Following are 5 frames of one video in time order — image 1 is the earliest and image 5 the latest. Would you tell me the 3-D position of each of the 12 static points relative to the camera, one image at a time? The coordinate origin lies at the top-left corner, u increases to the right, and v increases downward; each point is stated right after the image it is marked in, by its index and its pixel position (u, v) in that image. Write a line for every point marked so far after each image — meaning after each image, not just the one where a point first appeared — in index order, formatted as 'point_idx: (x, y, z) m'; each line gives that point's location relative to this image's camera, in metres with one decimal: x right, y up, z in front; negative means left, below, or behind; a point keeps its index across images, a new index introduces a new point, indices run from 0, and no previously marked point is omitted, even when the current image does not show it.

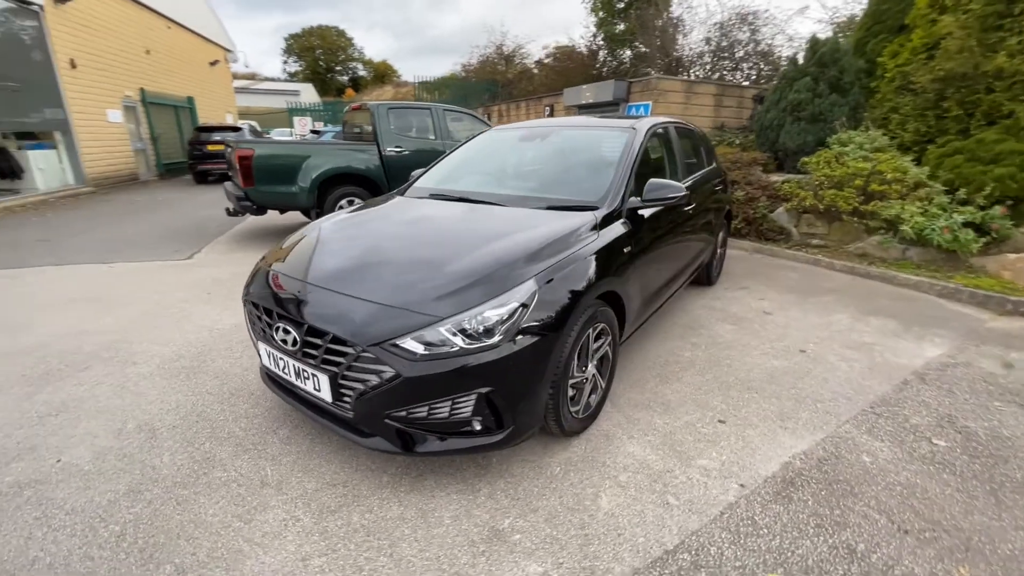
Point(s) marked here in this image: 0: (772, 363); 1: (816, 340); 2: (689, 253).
0: (+2.2, -0.6, +3.7) m
1: (+2.8, -0.5, +4.0) m
2: (+1.9, +0.4, +4.5) m
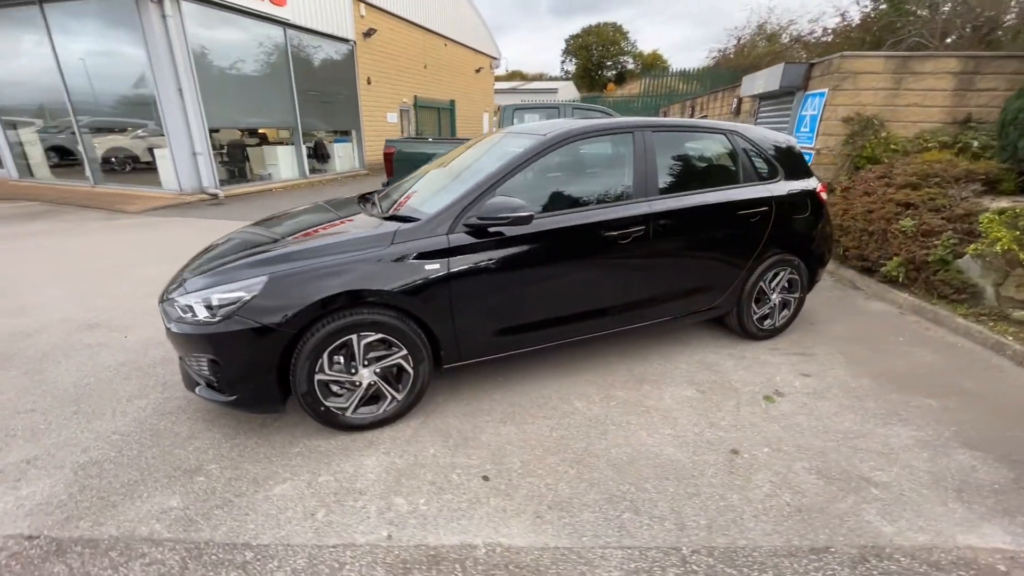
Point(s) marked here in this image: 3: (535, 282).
0: (+1.0, -1.0, +2.8) m
1: (+1.7, -1.0, +2.8) m
2: (+1.3, 0.0, +3.6) m
3: (+0.1, 0.0, +3.1) m
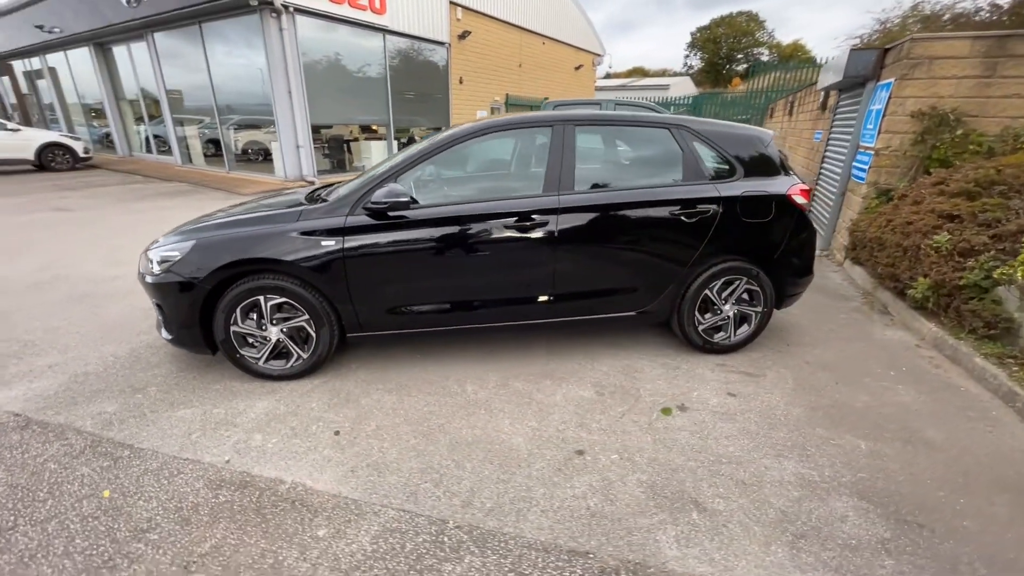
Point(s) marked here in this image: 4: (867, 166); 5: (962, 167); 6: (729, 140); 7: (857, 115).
0: (0.0, -1.0, +2.8) m
1: (+0.7, -1.0, +2.6) m
2: (+0.6, 0.0, +3.5) m
3: (-0.6, +0.2, +3.3) m
4: (+4.7, +1.6, +5.8) m
5: (+4.8, +1.3, +4.6) m
6: (+1.8, +1.2, +3.6) m
7: (+5.1, +2.6, +6.4) m
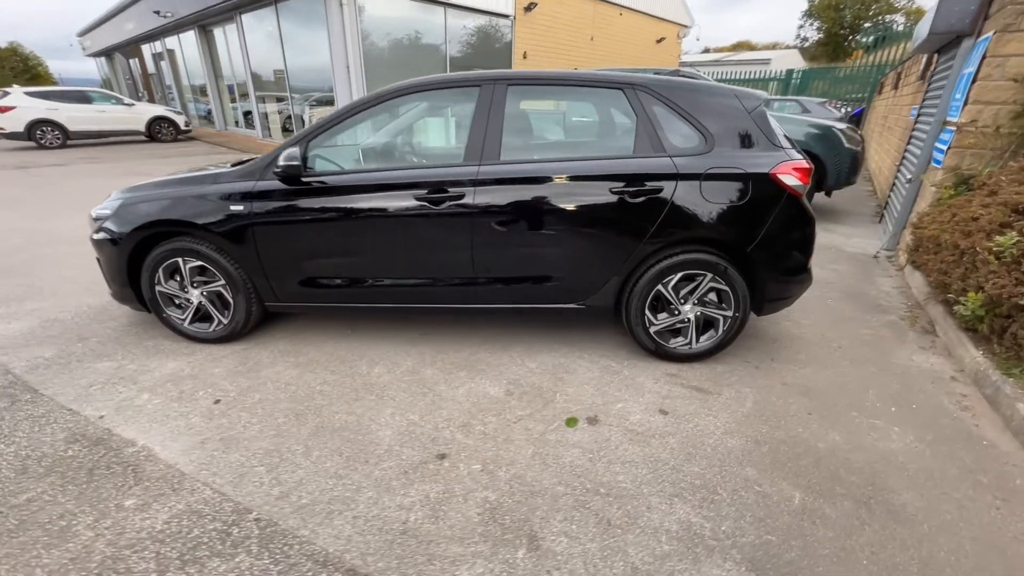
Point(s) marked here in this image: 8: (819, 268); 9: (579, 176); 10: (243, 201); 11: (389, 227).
0: (-0.8, -0.8, +2.6) m
1: (-0.1, -1.0, +2.3) m
2: (+0.1, +0.1, +3.1) m
3: (-1.2, +0.4, +3.1) m
4: (+4.6, +1.5, +4.6) m
5: (+4.4, +1.1, +3.4) m
6: (+1.3, +1.3, +3.0) m
7: (+5.1, +2.4, +5.1) m
8: (+3.4, +0.2, +4.9) m
9: (+0.5, +0.7, +2.9) m
10: (-1.9, +0.6, +3.1) m
11: (-0.9, +0.4, +3.1) m
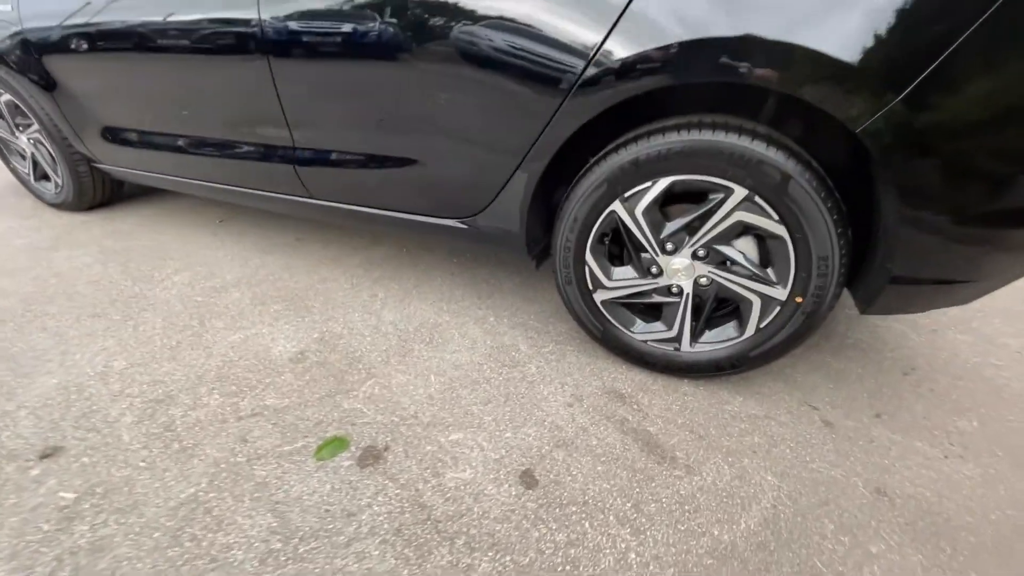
0: (-1.6, -0.3, +1.5) m
1: (-1.1, -0.6, +1.1) m
2: (-0.5, +0.6, +1.7) m
3: (-1.7, +1.0, +2.0) m
4: (+4.3, +1.3, +1.6) m
5: (+3.8, +0.8, +0.6) m
6: (+0.7, +1.4, +1.0) m
7: (+5.1, +2.1, +1.8) m
8: (+3.2, +0.3, +2.4) m
9: (-0.1, +1.1, +1.3) m
10: (-2.3, +1.4, +2.1) m
11: (-1.4, +1.0, +1.8) m
